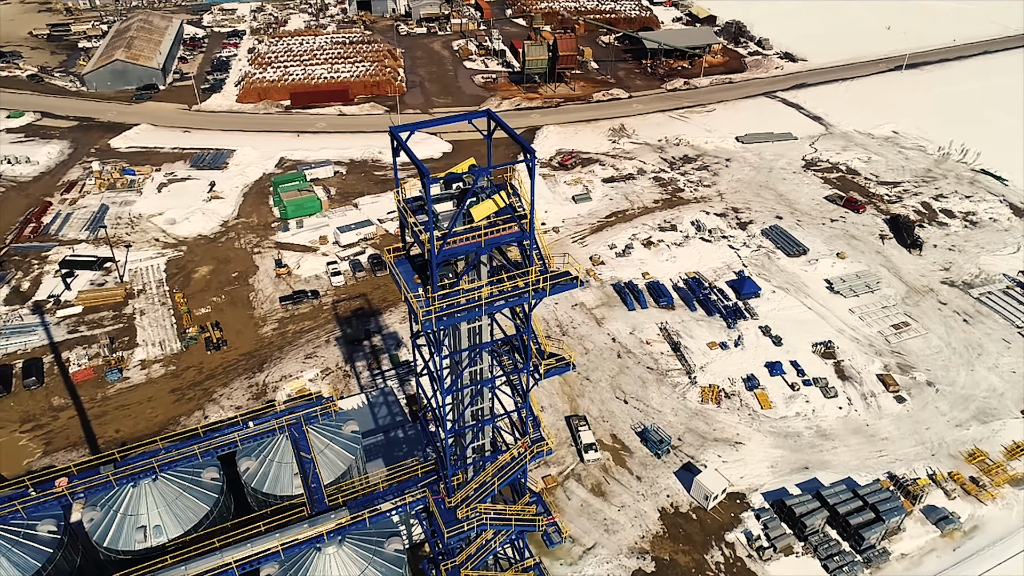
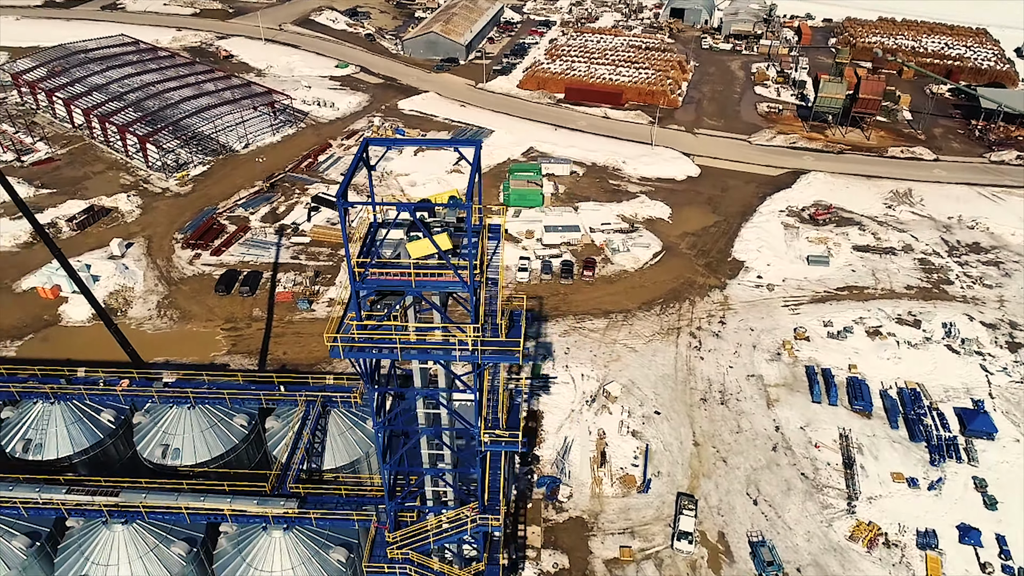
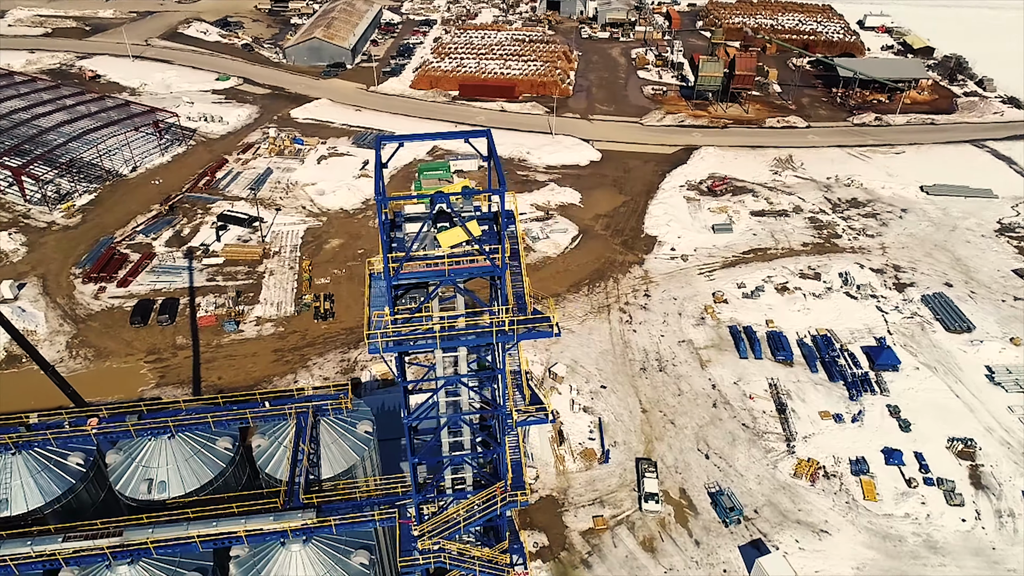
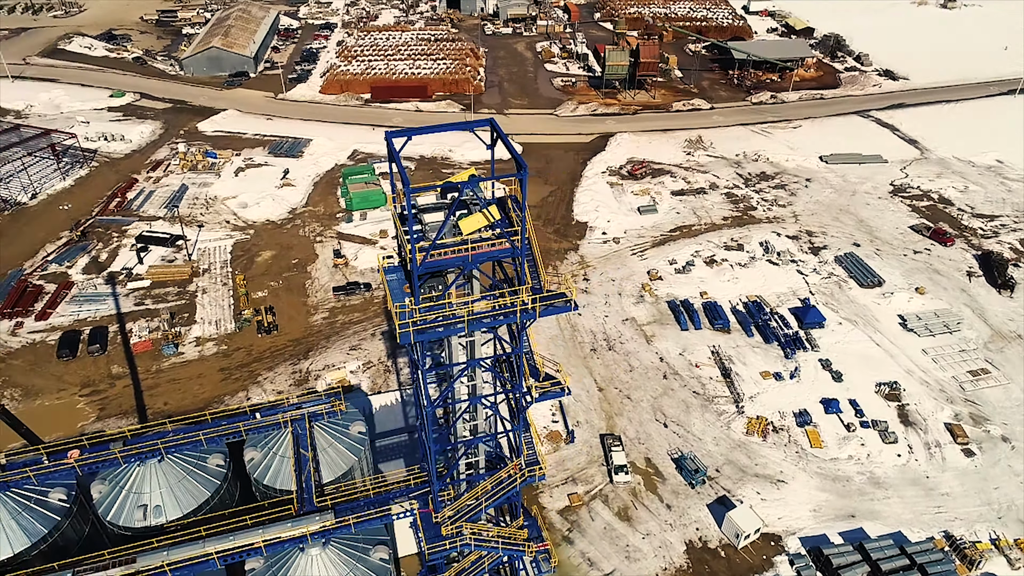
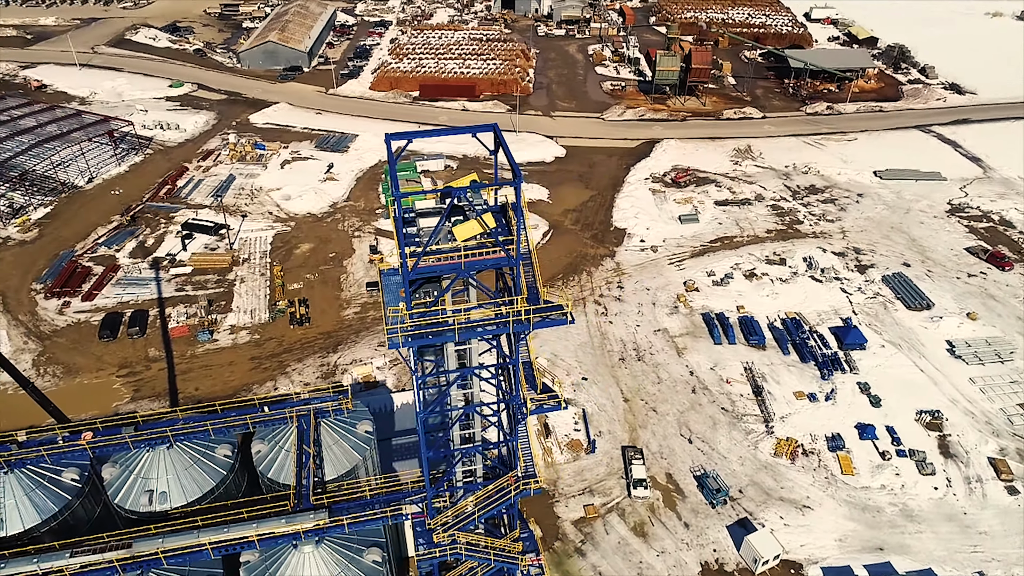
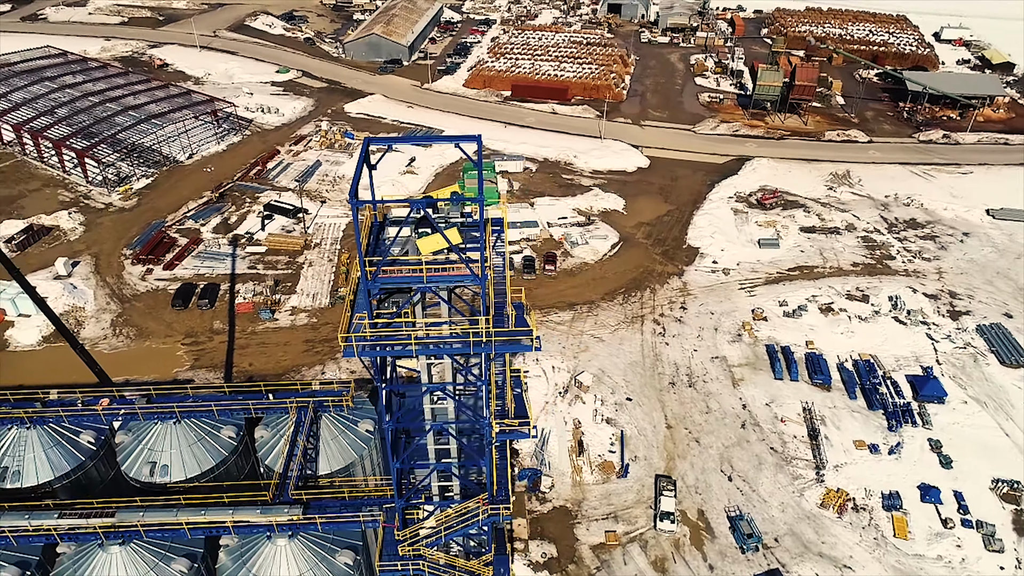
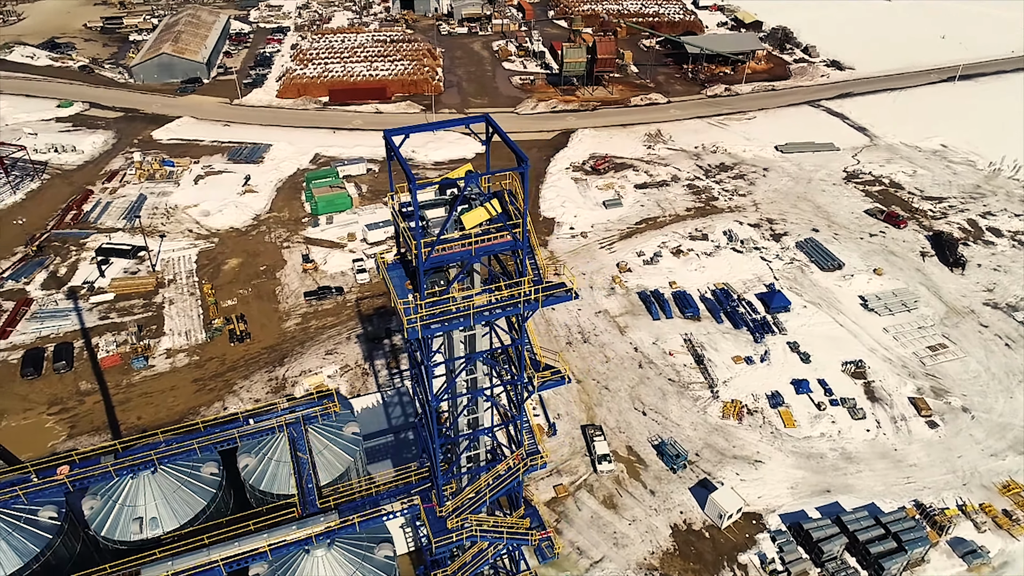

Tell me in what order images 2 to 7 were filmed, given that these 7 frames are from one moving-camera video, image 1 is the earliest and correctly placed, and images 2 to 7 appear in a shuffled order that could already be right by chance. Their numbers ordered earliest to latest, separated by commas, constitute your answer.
7, 4, 5, 3, 6, 2
